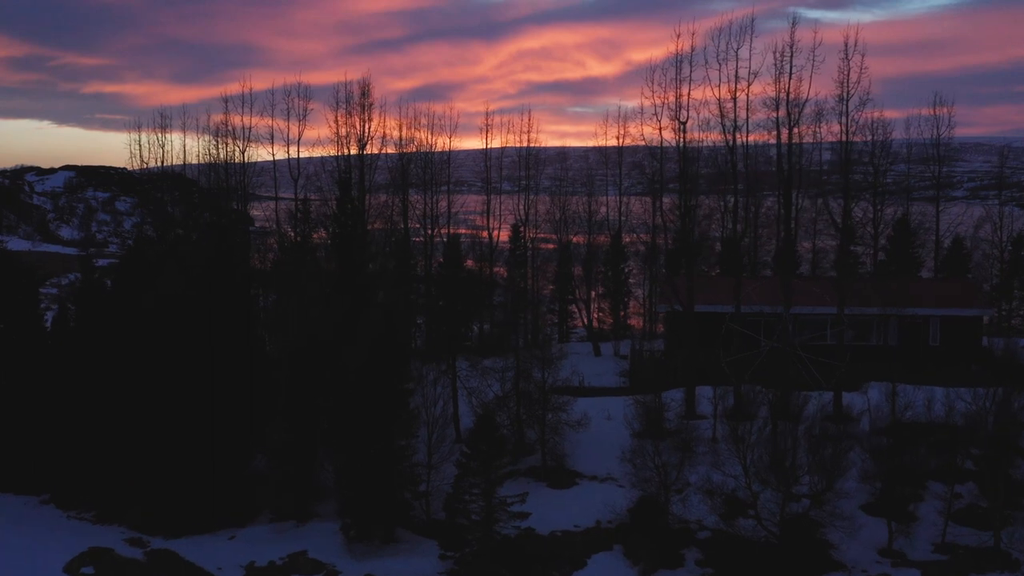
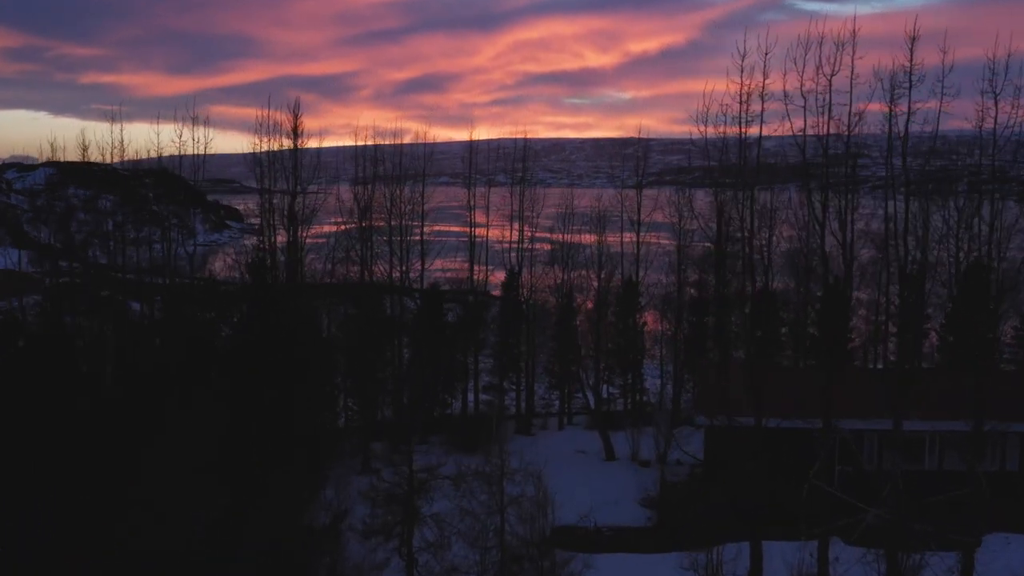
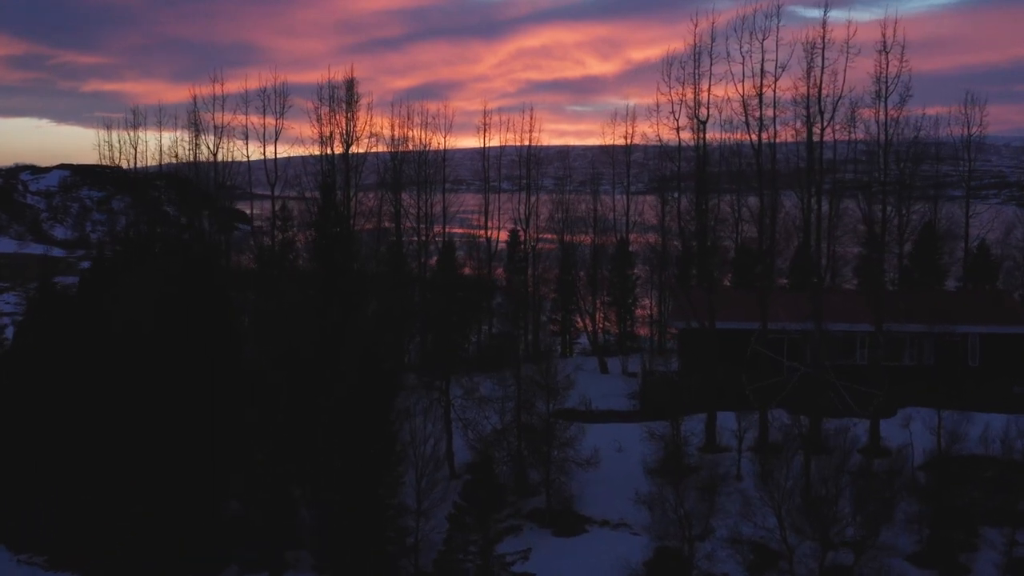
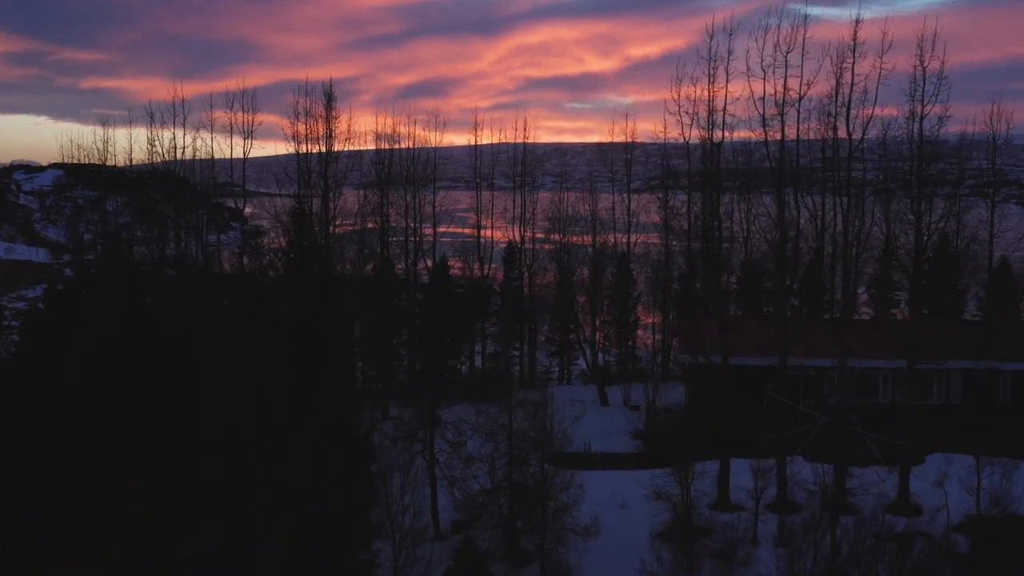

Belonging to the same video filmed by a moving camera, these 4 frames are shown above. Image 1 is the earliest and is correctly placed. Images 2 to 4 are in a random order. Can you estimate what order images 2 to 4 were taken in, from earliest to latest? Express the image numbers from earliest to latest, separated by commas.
3, 4, 2
